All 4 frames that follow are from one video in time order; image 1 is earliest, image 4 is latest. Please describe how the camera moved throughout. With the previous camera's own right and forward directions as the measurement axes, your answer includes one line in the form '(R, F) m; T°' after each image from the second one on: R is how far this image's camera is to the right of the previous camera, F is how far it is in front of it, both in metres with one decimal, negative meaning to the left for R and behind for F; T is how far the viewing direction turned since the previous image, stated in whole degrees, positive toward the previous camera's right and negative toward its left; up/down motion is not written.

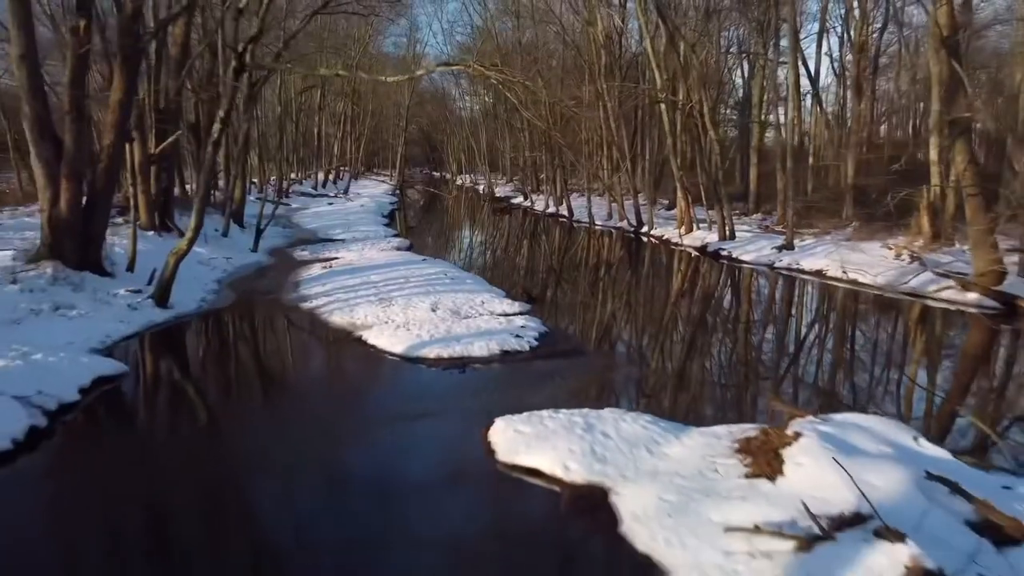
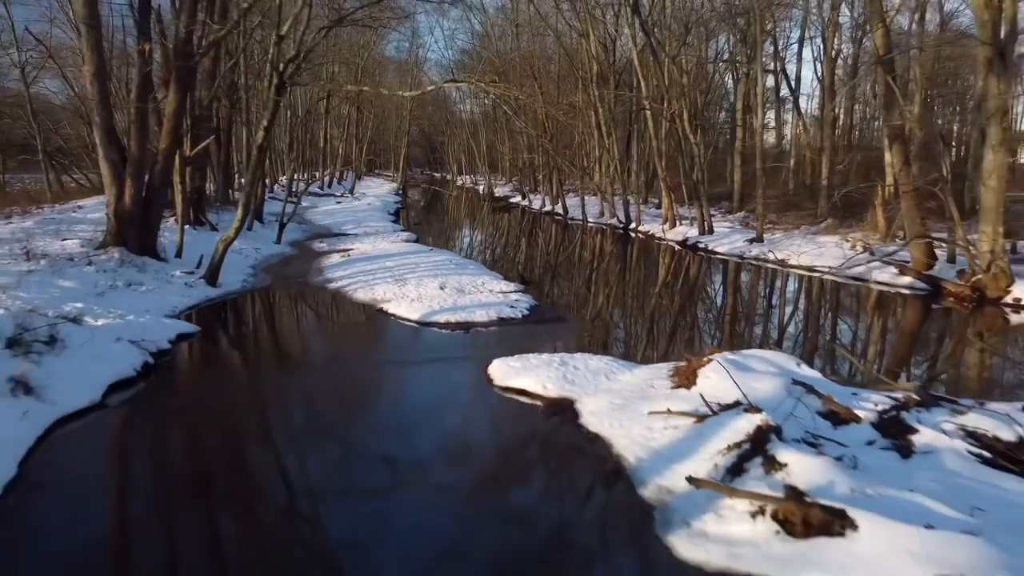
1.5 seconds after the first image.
(+0.1, -1.9) m; 0°
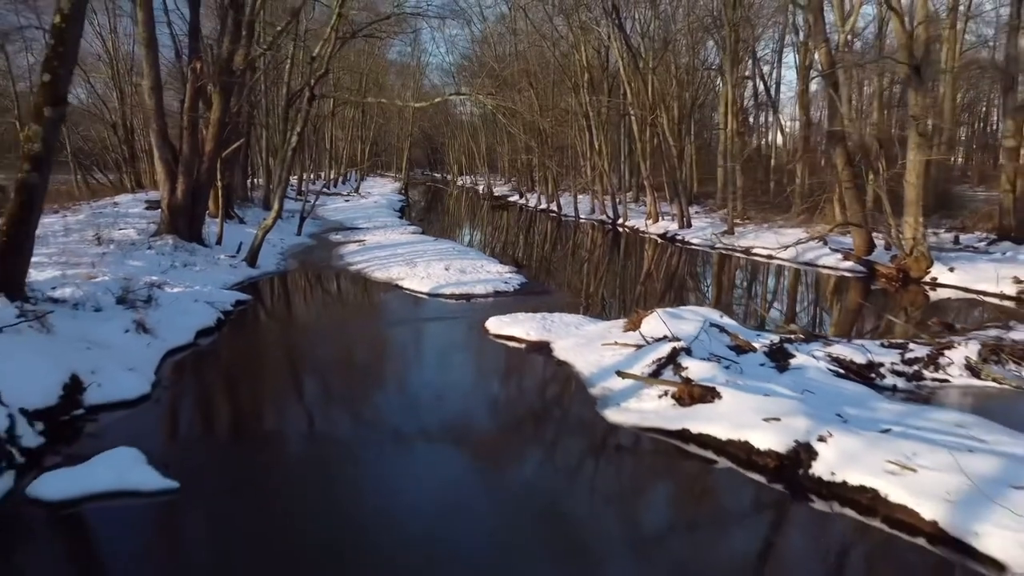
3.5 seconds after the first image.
(+0.1, -2.2) m; 0°
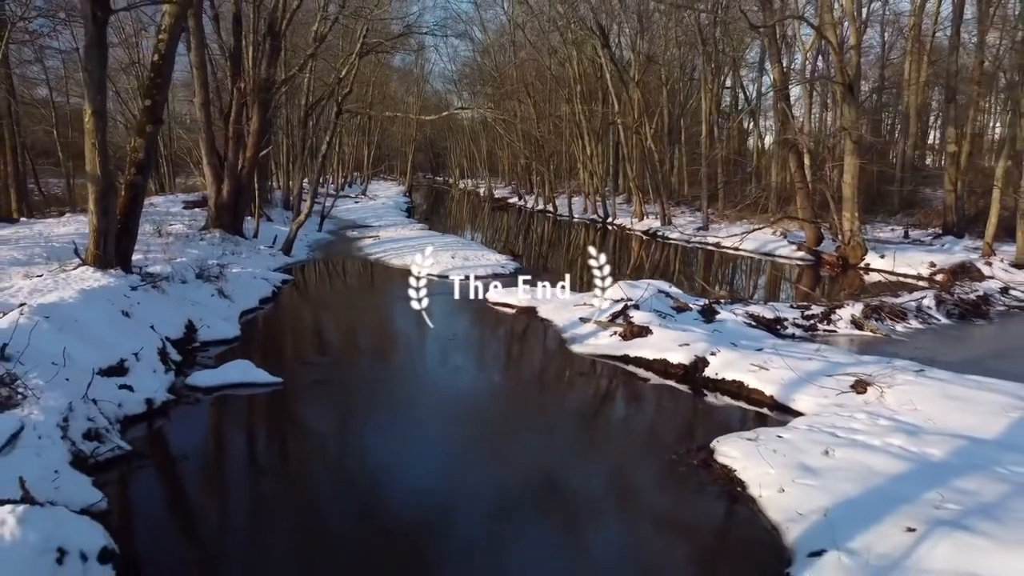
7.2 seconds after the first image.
(+0.1, -2.6) m; 0°
